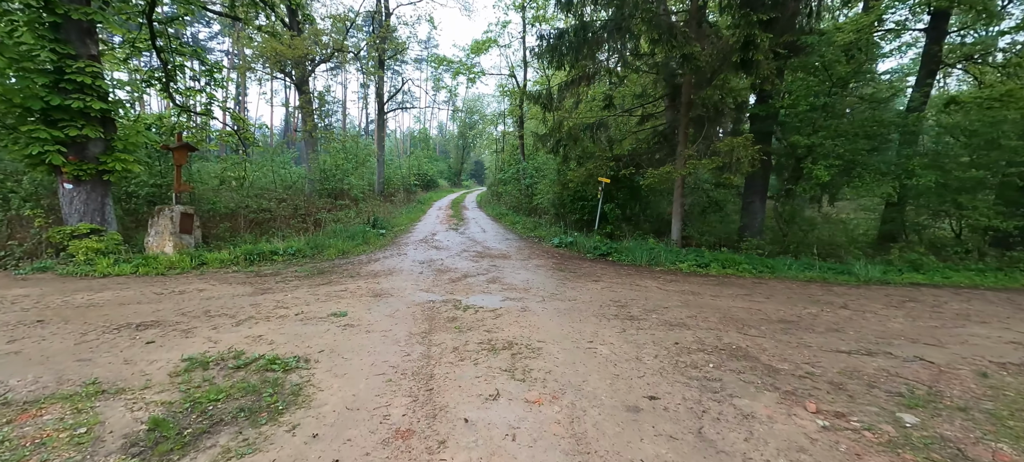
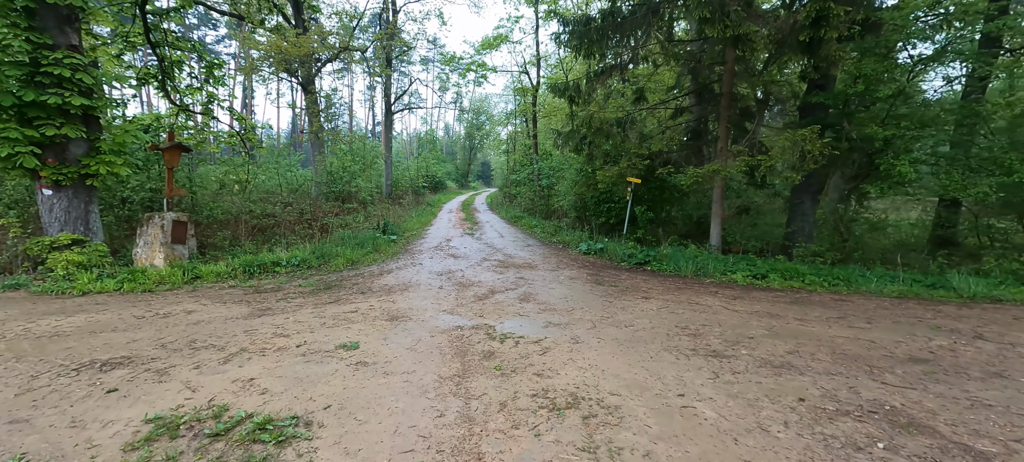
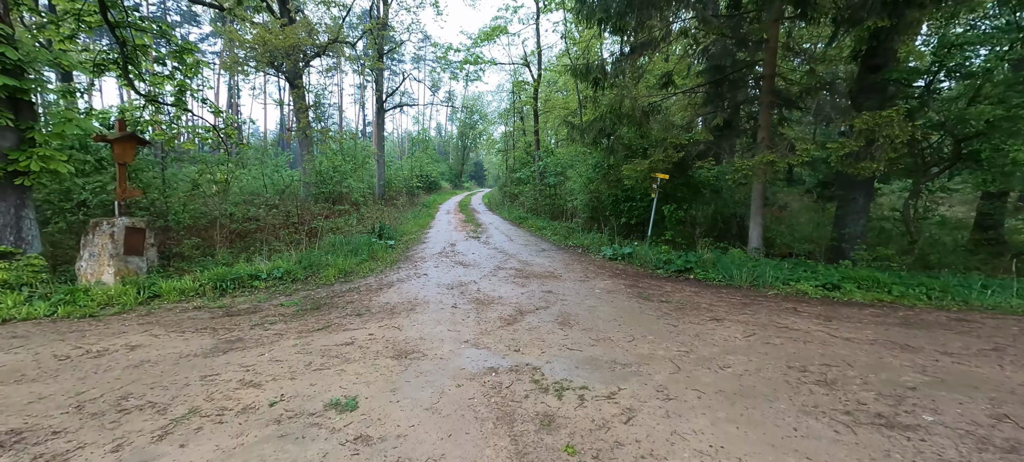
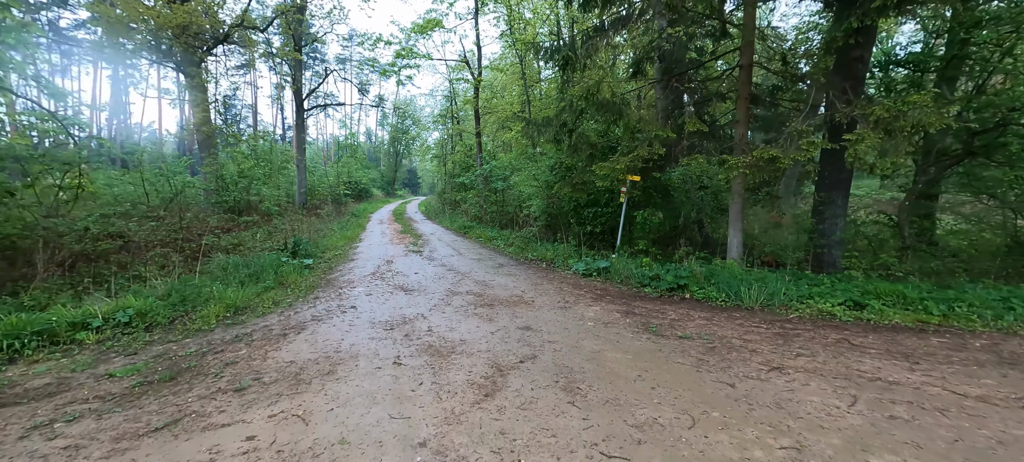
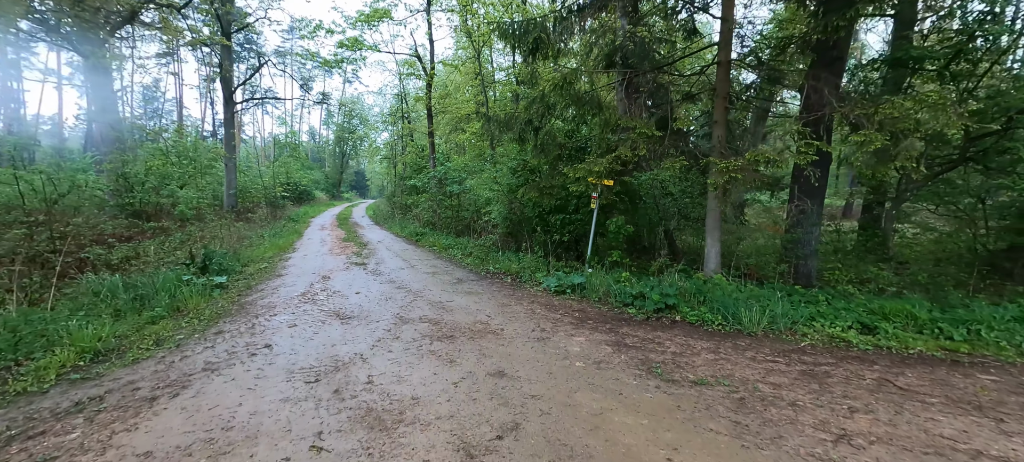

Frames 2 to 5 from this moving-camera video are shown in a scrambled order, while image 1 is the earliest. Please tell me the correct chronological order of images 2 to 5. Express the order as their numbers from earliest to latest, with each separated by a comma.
2, 3, 4, 5
